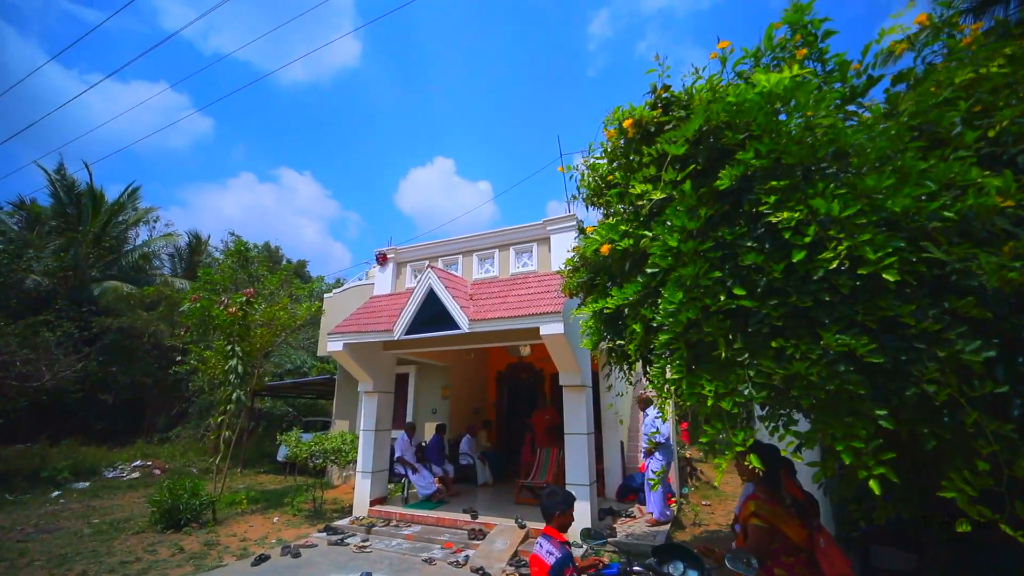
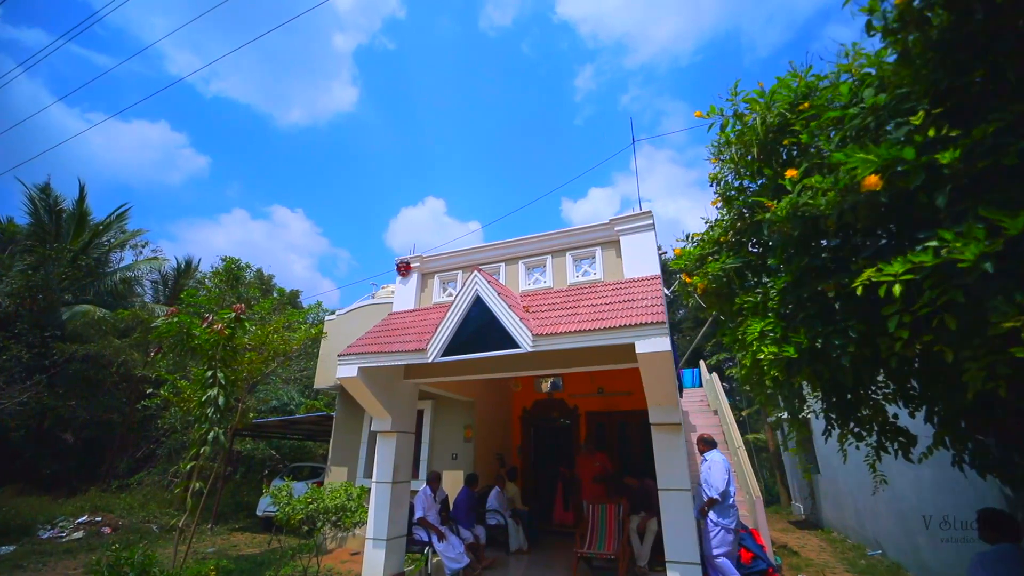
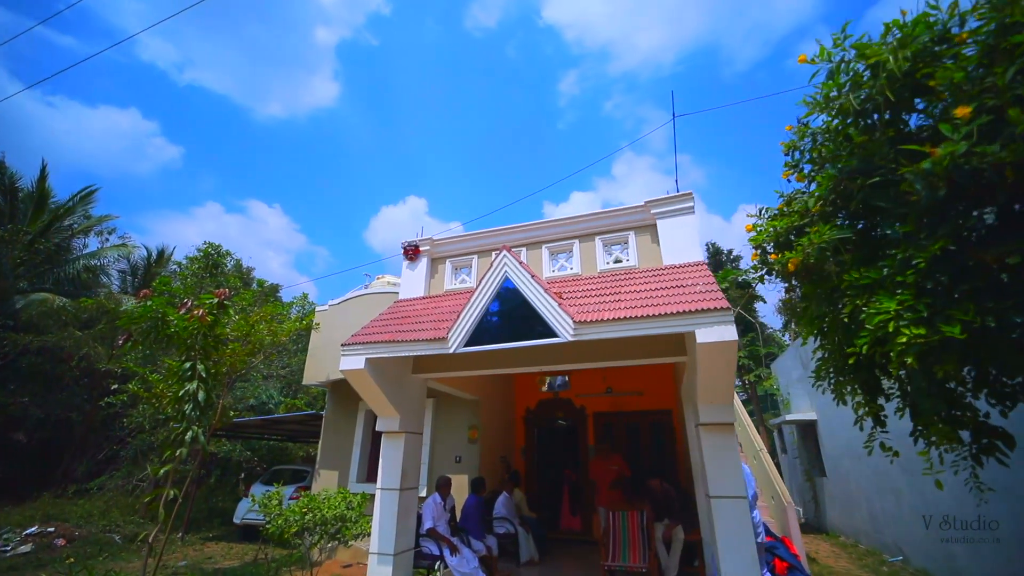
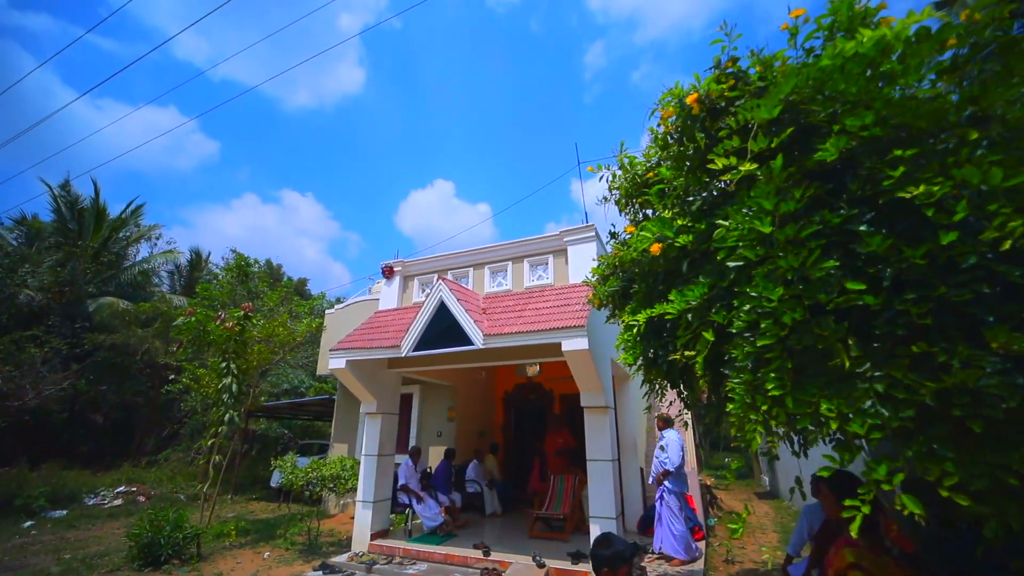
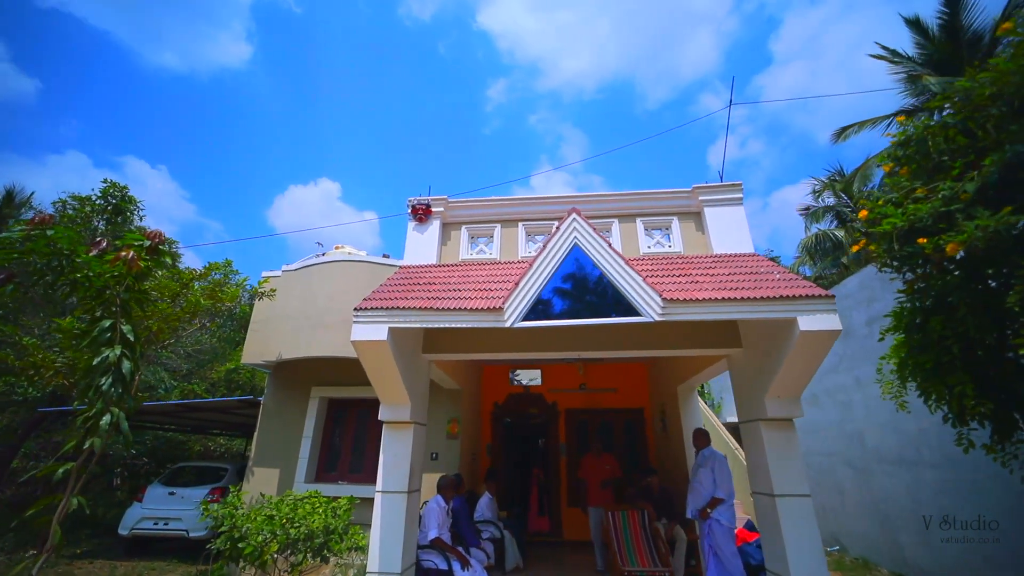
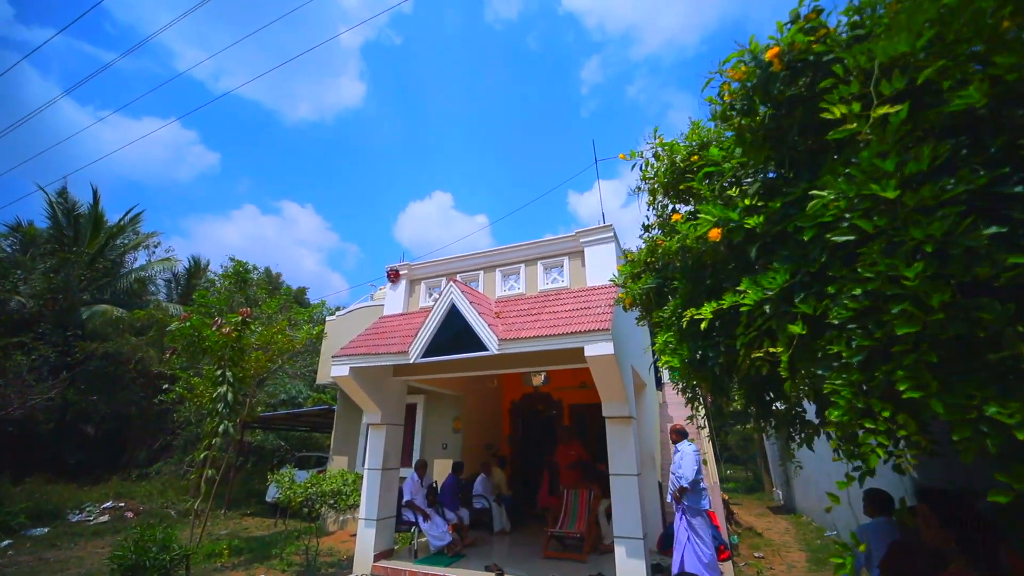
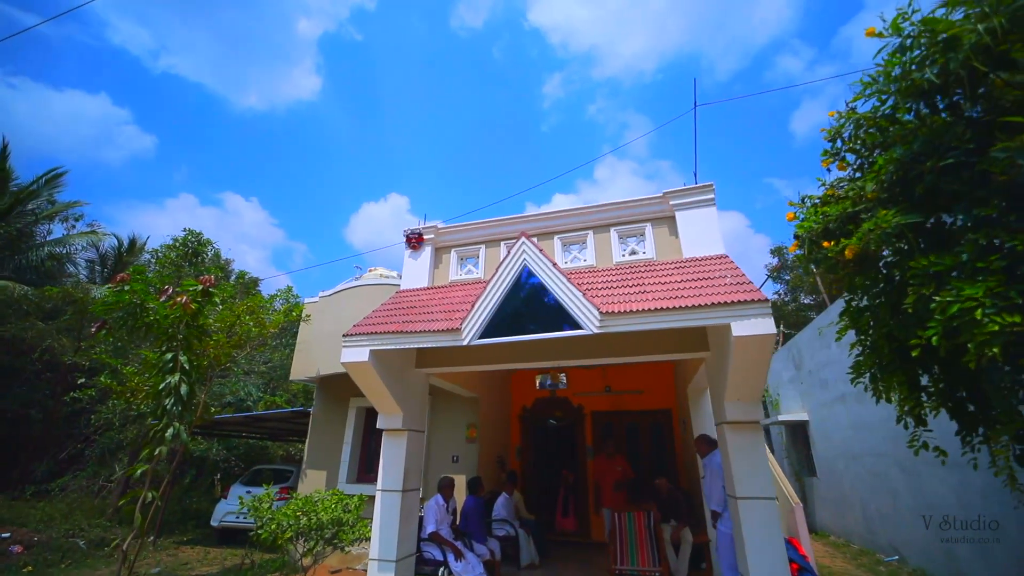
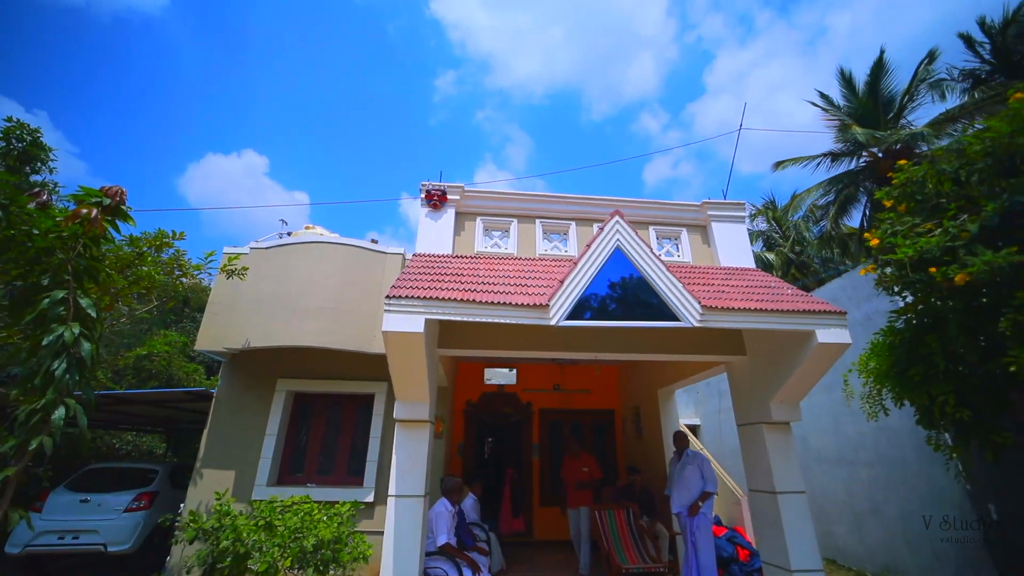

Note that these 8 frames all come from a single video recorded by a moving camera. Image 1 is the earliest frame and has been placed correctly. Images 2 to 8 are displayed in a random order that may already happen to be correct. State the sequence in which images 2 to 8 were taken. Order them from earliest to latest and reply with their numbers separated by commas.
4, 6, 2, 3, 7, 5, 8
